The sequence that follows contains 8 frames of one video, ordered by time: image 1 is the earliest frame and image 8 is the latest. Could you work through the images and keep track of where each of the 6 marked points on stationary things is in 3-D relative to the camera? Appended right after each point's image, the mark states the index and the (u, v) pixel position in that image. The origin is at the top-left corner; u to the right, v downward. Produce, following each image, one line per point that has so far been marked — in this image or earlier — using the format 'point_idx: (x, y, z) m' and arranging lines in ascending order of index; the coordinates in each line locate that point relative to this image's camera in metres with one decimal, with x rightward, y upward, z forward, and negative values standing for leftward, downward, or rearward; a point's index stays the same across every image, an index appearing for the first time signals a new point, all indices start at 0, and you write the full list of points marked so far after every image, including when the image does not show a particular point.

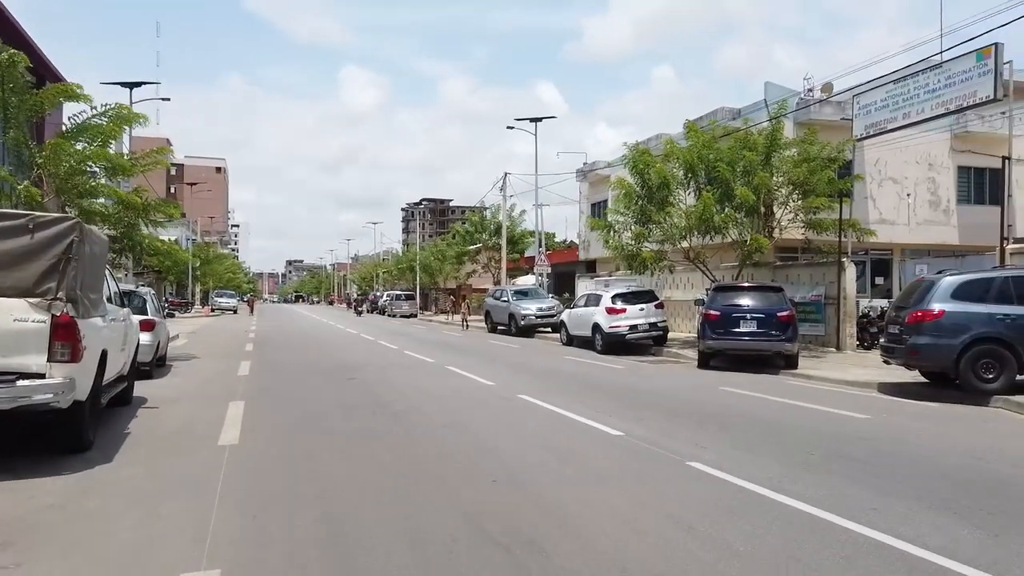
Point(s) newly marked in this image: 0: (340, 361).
0: (-3.9, -1.7, +17.3) m
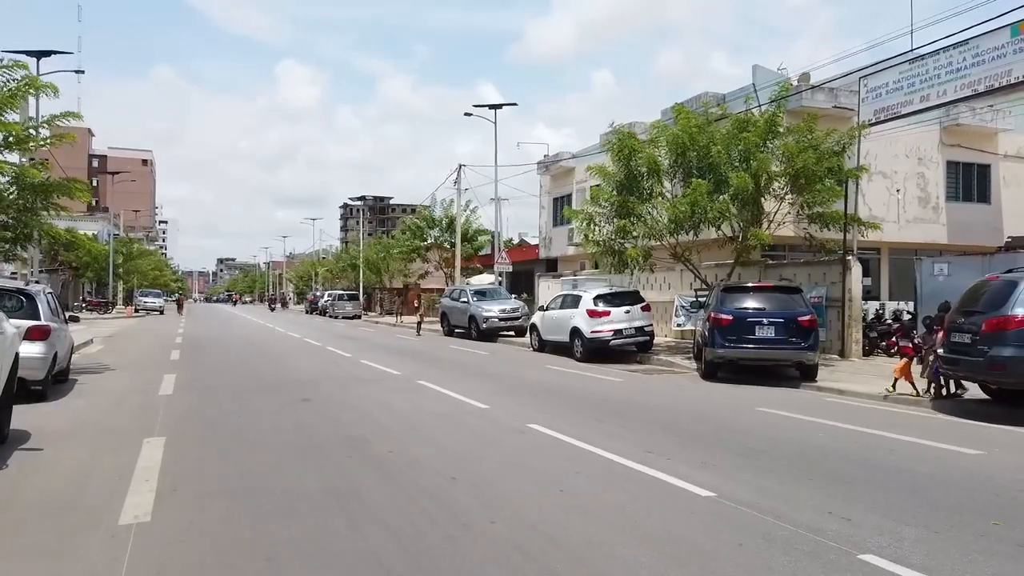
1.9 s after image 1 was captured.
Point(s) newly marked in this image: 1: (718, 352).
0: (-4.3, -1.6, +14.6) m
1: (+3.7, -1.2, +13.7) m
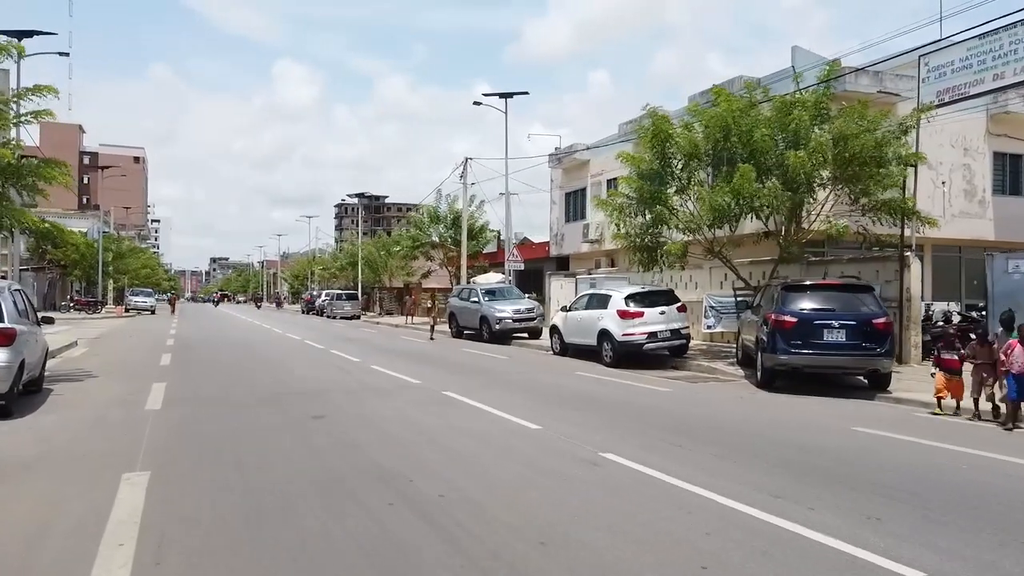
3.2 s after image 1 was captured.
0: (-3.8, -1.6, +13.0) m
1: (+4.3, -1.1, +12.2) m
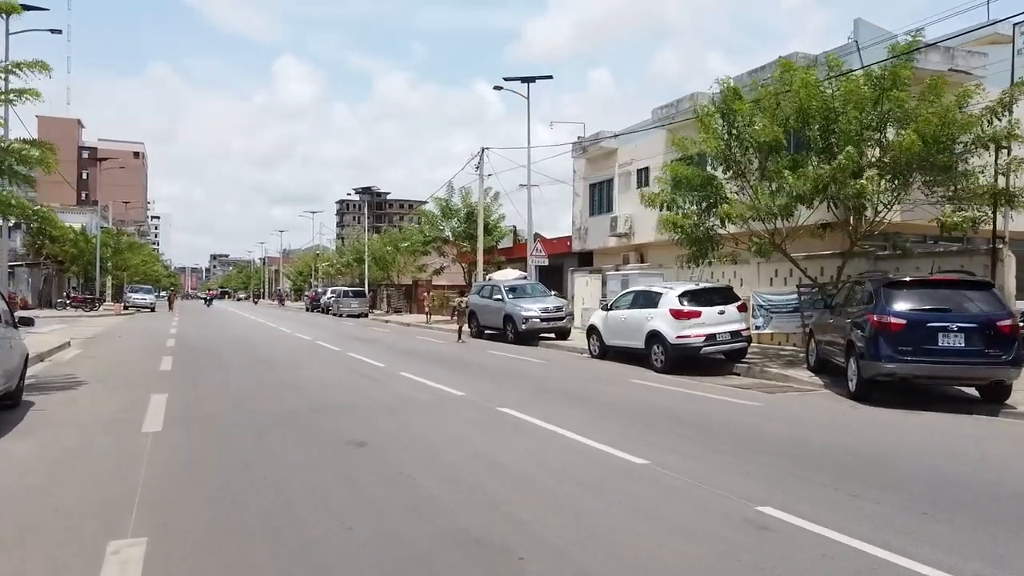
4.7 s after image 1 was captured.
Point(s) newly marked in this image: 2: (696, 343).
0: (-3.0, -1.5, +11.2) m
1: (+5.1, -1.1, +10.4) m
2: (+3.5, -1.1, +14.7) m
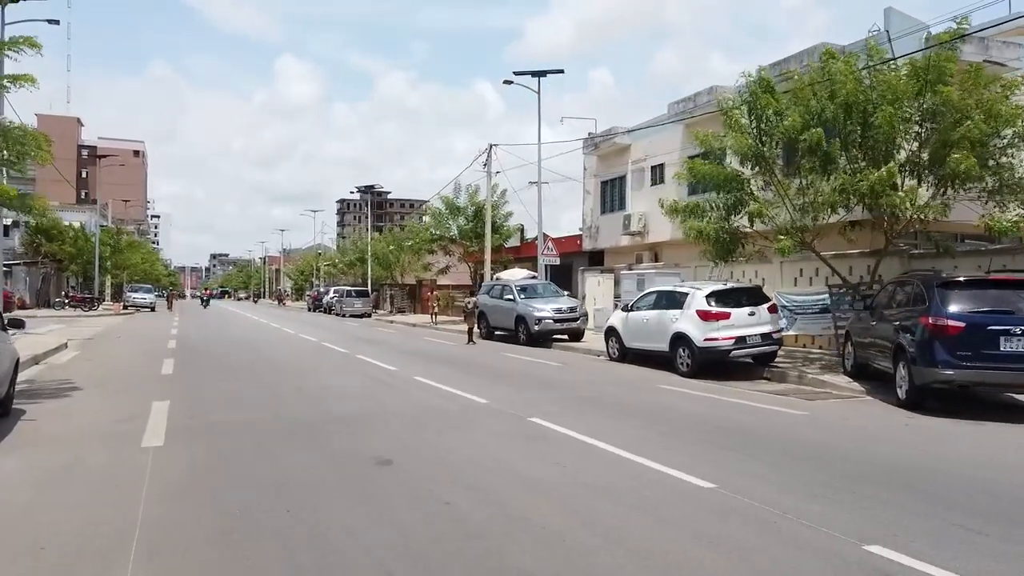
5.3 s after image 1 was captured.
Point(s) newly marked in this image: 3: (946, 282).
0: (-2.6, -1.5, +10.5) m
1: (+5.4, -1.1, +9.7) m
2: (+3.9, -1.1, +14.0) m
3: (+5.7, +0.1, +10.2) m
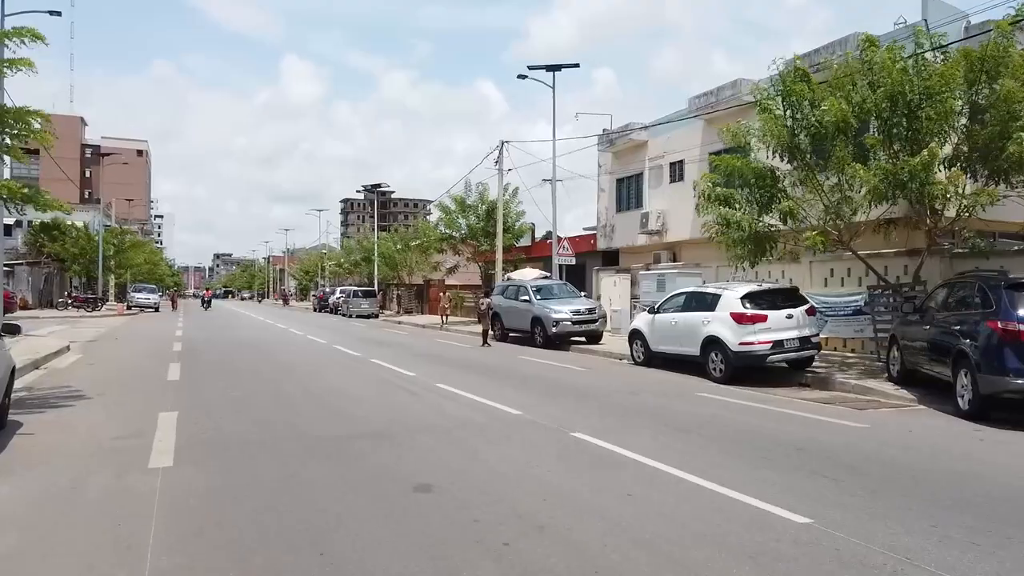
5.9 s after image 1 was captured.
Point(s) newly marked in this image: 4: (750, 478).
0: (-2.2, -1.6, +9.8) m
1: (+5.9, -1.1, +9.0) m
2: (+4.3, -1.1, +13.3) m
3: (+6.1, +0.1, +9.4) m
4: (+2.2, -1.9, +7.2) m
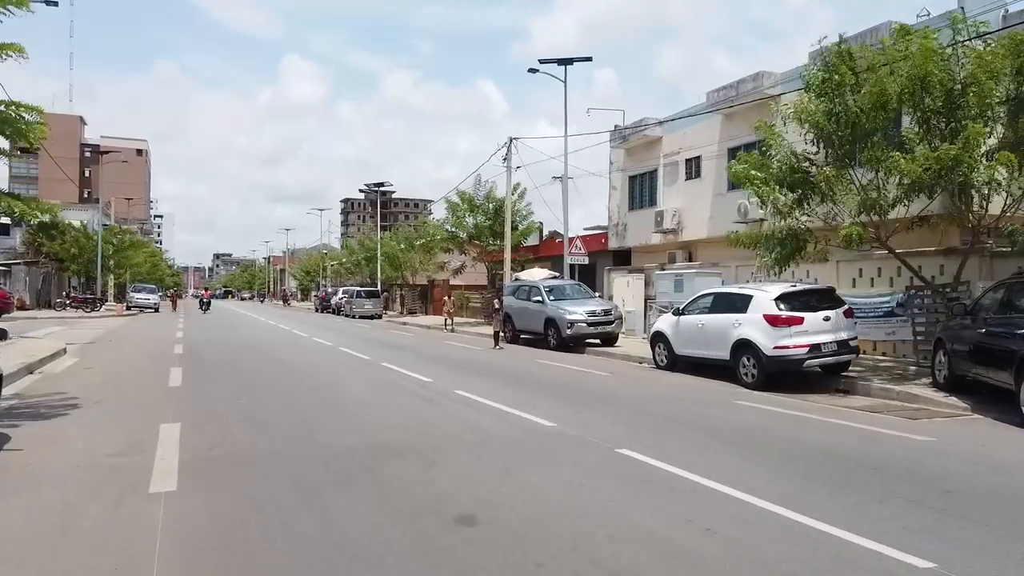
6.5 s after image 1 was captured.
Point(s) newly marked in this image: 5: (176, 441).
0: (-1.8, -1.6, +9.1) m
1: (+6.2, -1.1, +8.2) m
2: (+4.7, -1.1, +12.5) m
3: (+6.5, +0.1, +8.7) m
4: (+2.6, -1.9, +6.5) m
5: (-3.5, -1.6, +7.9) m
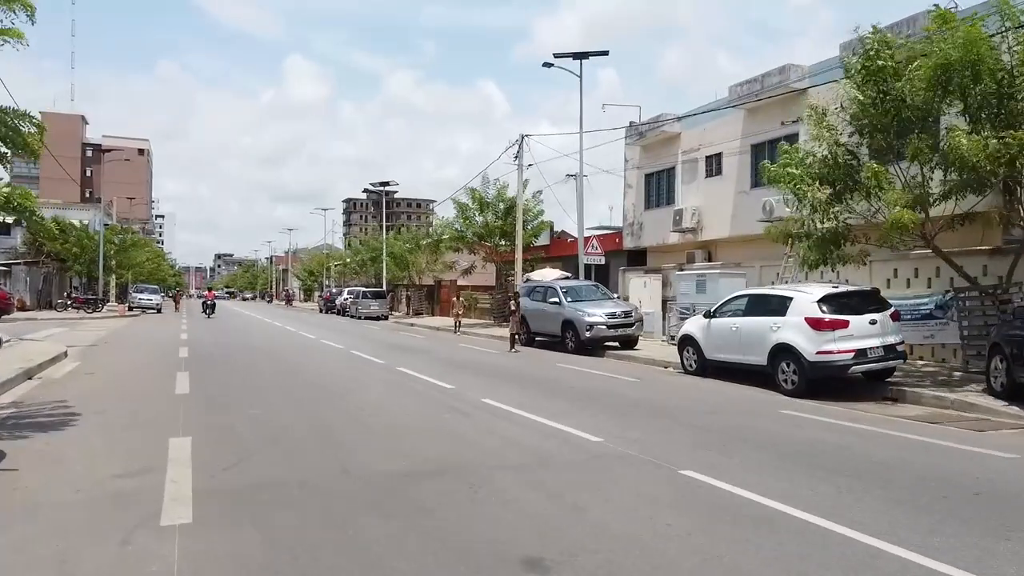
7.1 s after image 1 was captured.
0: (-1.4, -1.6, +8.4) m
1: (+6.6, -1.1, +7.5) m
2: (+5.1, -1.1, +11.8) m
3: (+6.9, 0.0, +8.0) m
4: (+3.0, -1.9, +5.8) m
5: (-3.1, -1.6, +7.2) m
